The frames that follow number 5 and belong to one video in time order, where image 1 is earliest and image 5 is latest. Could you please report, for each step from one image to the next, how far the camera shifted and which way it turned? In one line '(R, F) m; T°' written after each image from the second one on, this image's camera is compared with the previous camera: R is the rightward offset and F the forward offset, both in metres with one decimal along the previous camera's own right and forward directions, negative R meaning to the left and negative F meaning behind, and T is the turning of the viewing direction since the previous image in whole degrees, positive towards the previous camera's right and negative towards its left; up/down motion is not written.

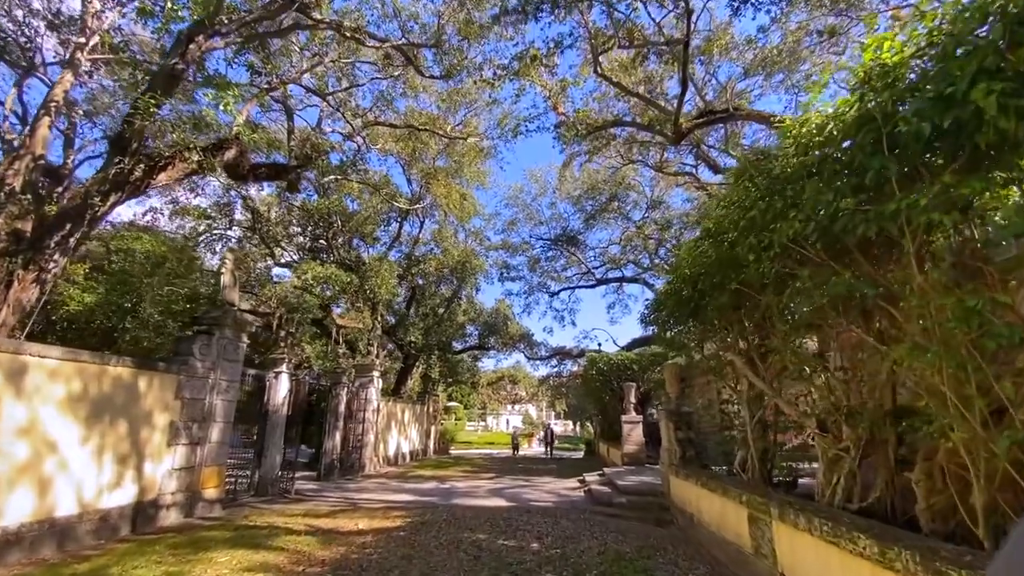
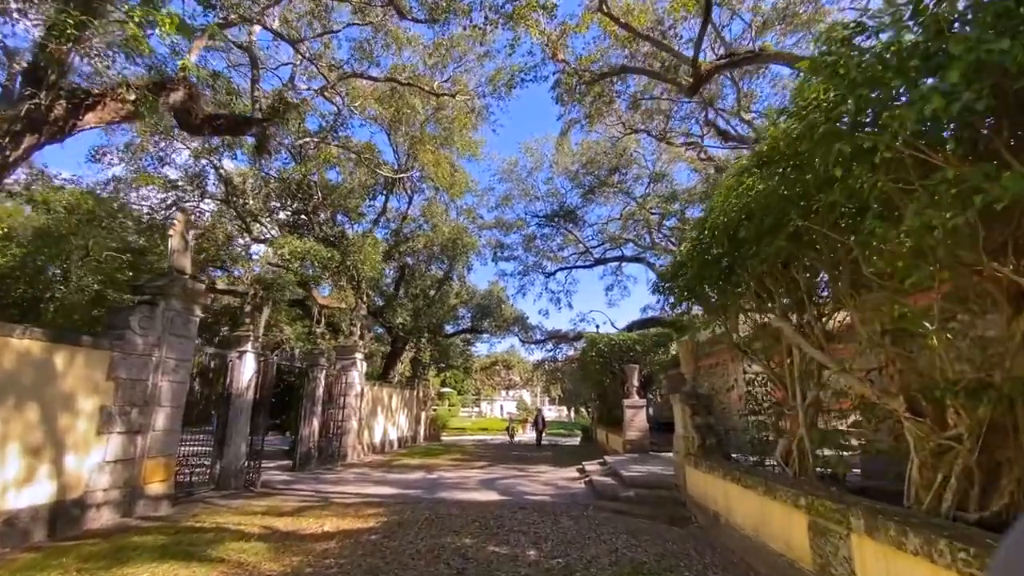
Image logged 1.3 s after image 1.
(0.0, +1.1) m; +1°
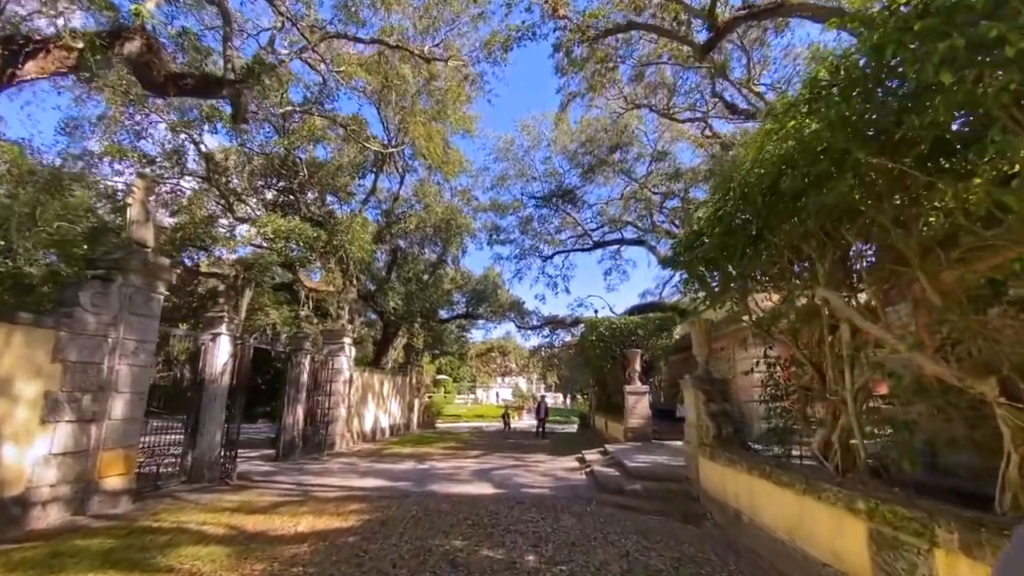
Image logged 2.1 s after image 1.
(0.0, +0.7) m; 0°
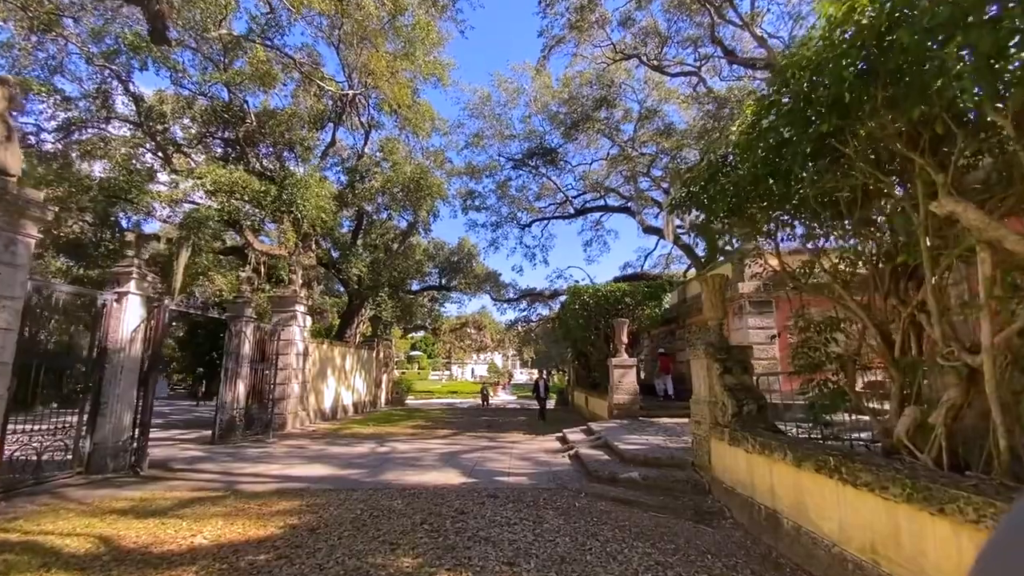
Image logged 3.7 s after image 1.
(0.0, +1.3) m; +3°
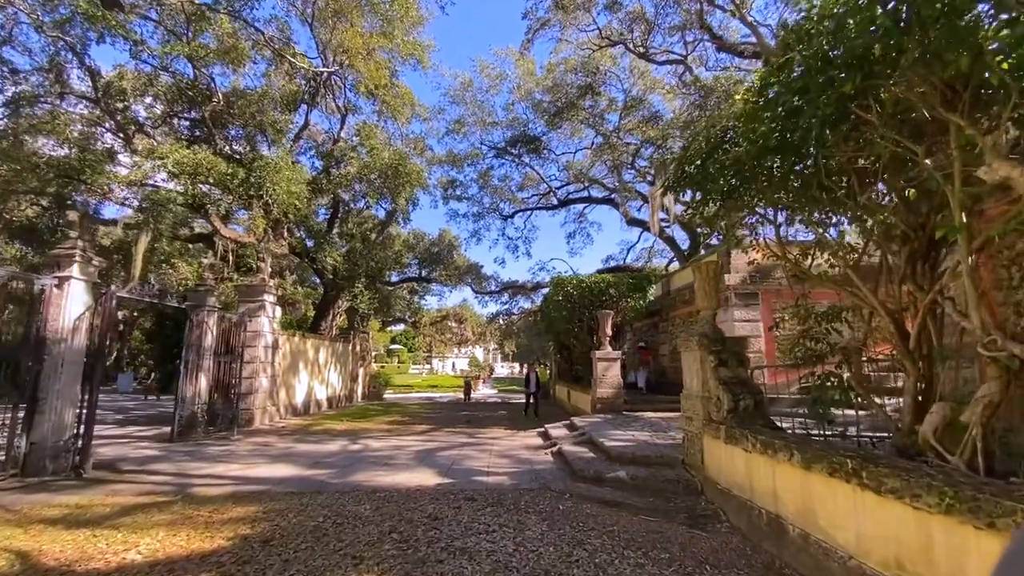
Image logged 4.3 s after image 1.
(0.0, +0.4) m; +2°
